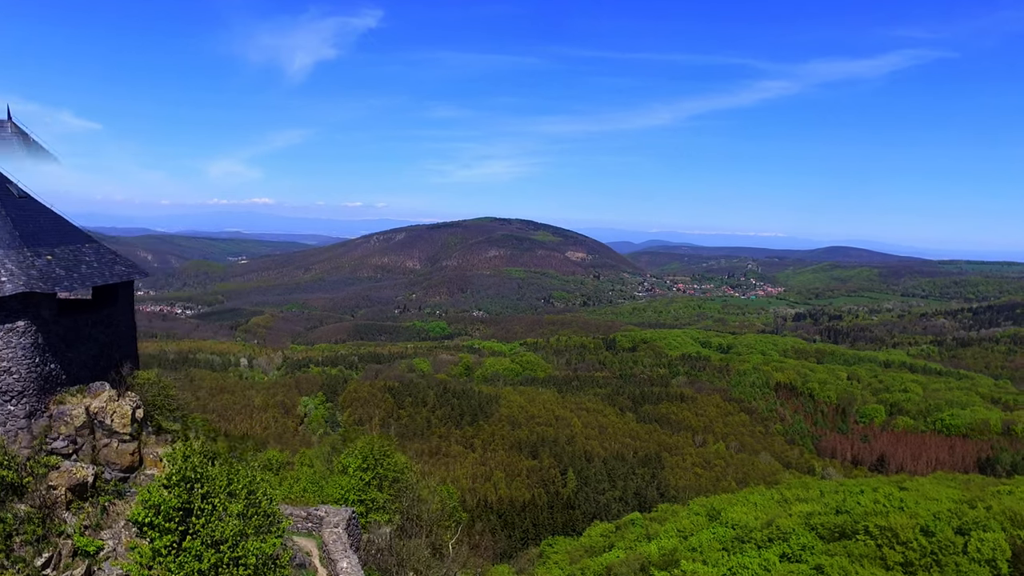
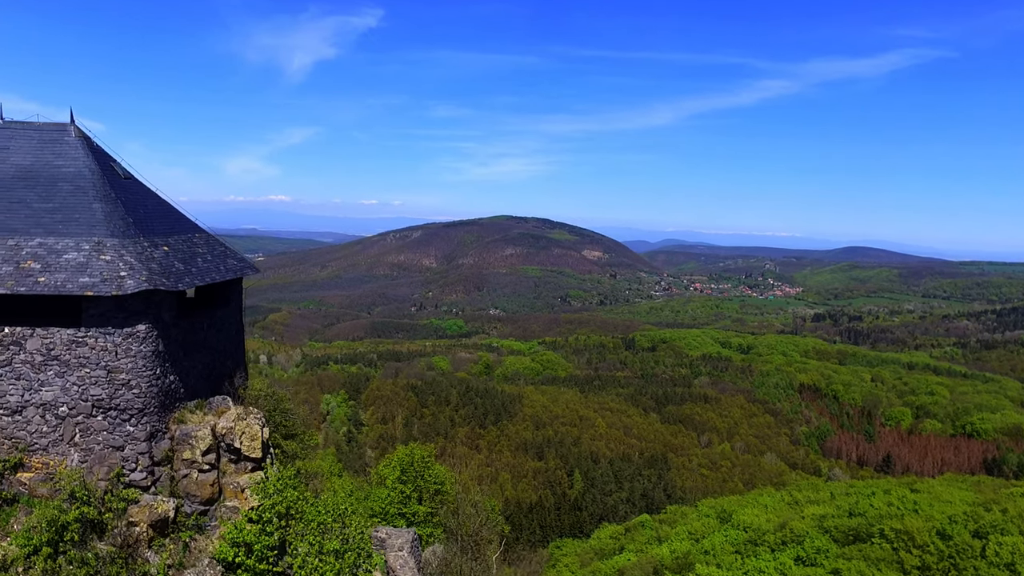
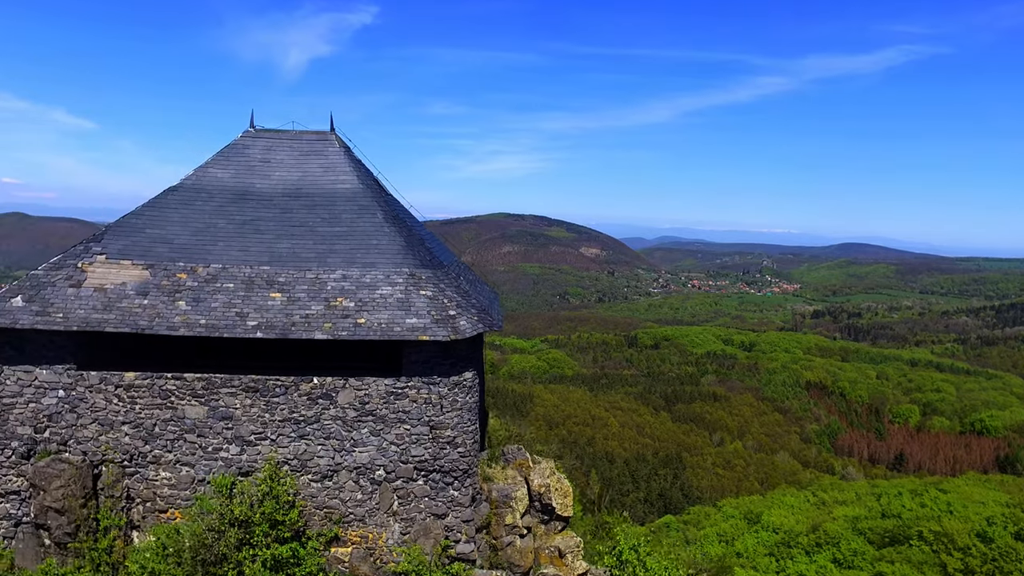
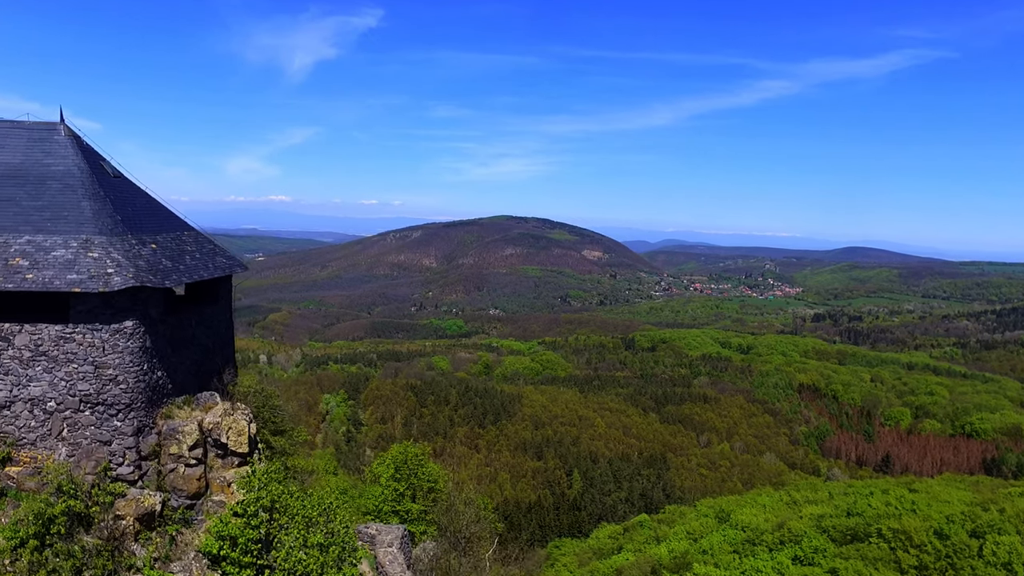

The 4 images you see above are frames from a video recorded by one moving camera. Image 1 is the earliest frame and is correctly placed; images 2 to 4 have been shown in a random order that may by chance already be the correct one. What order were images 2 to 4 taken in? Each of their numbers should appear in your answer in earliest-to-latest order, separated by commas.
4, 2, 3
